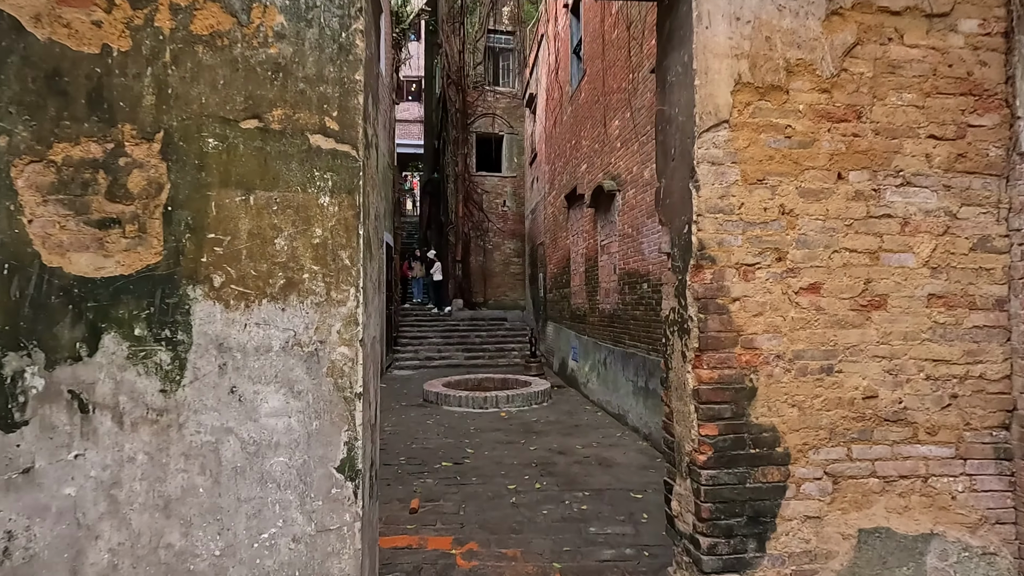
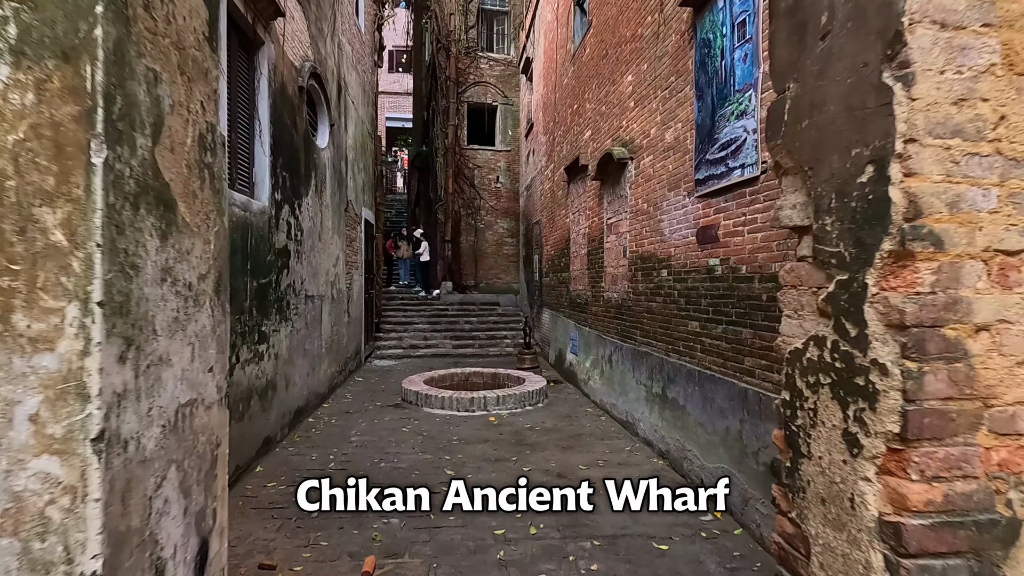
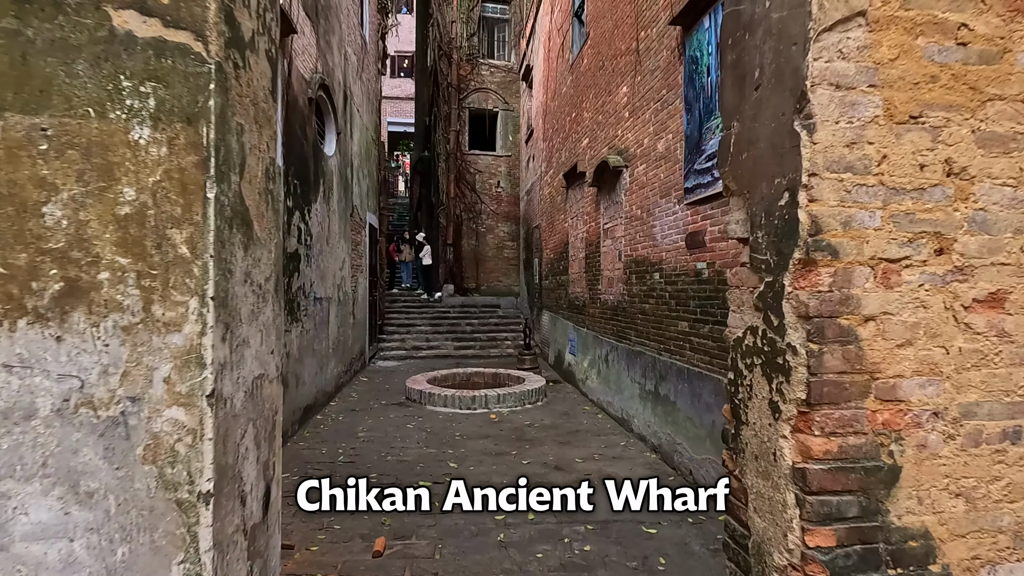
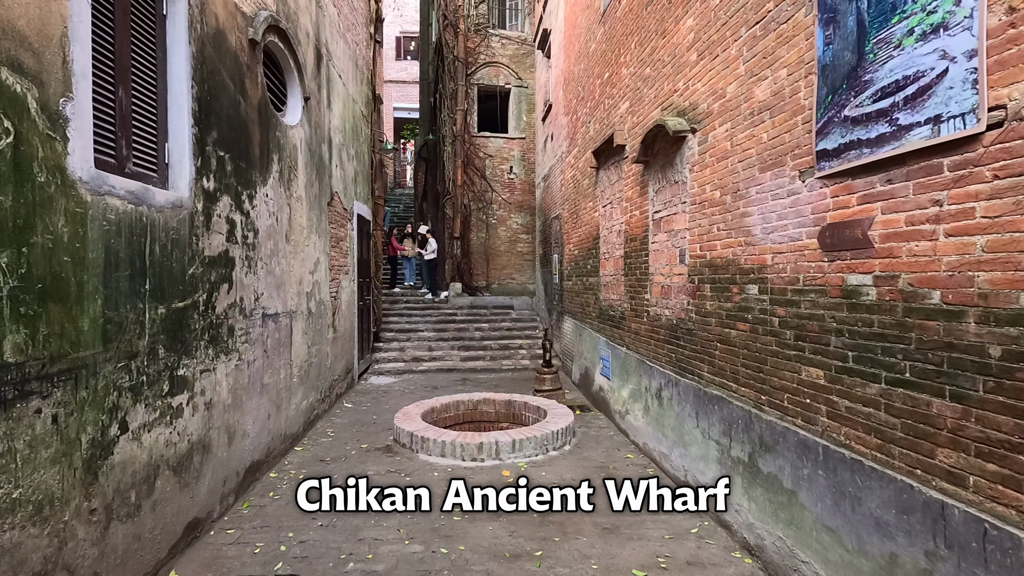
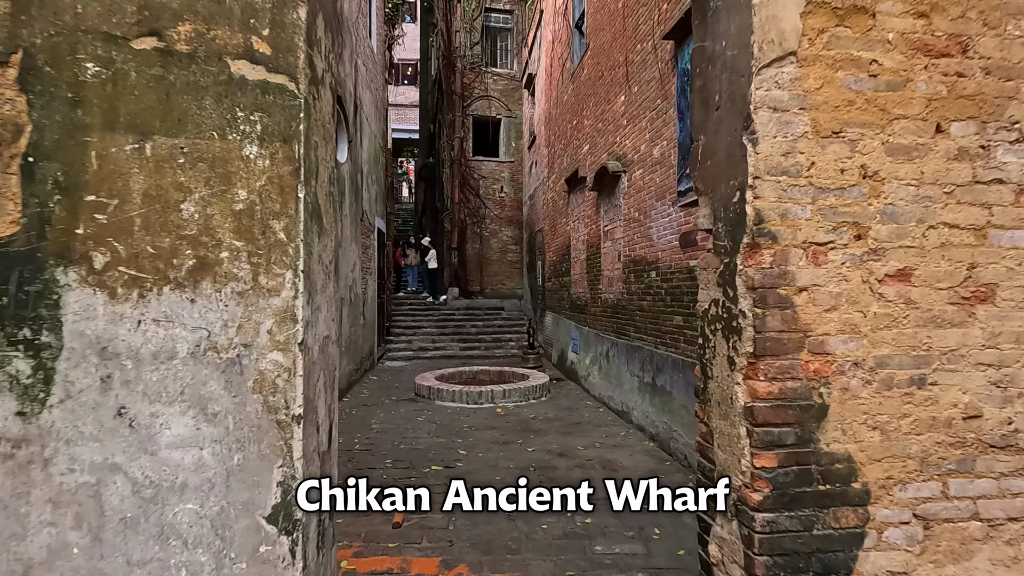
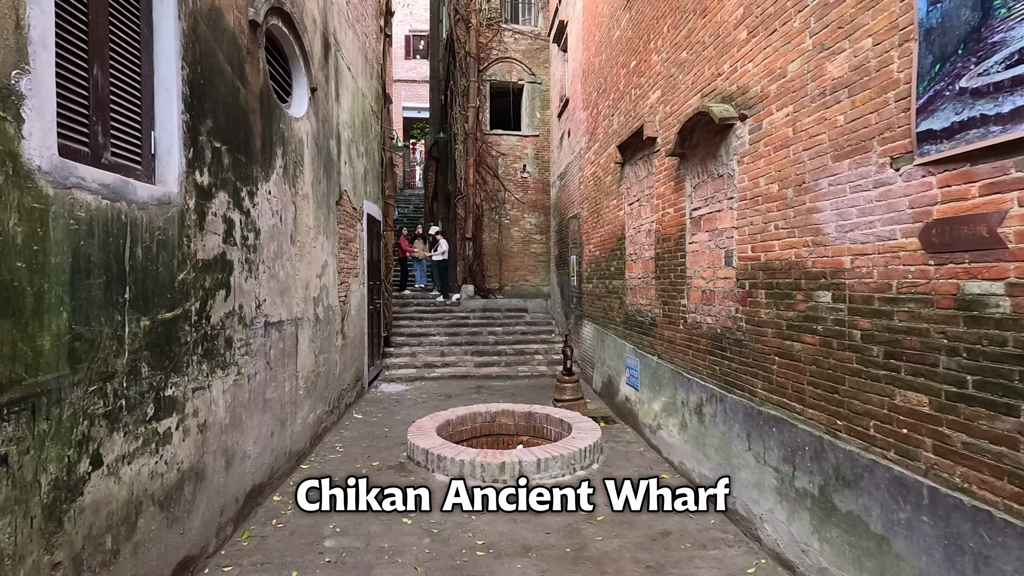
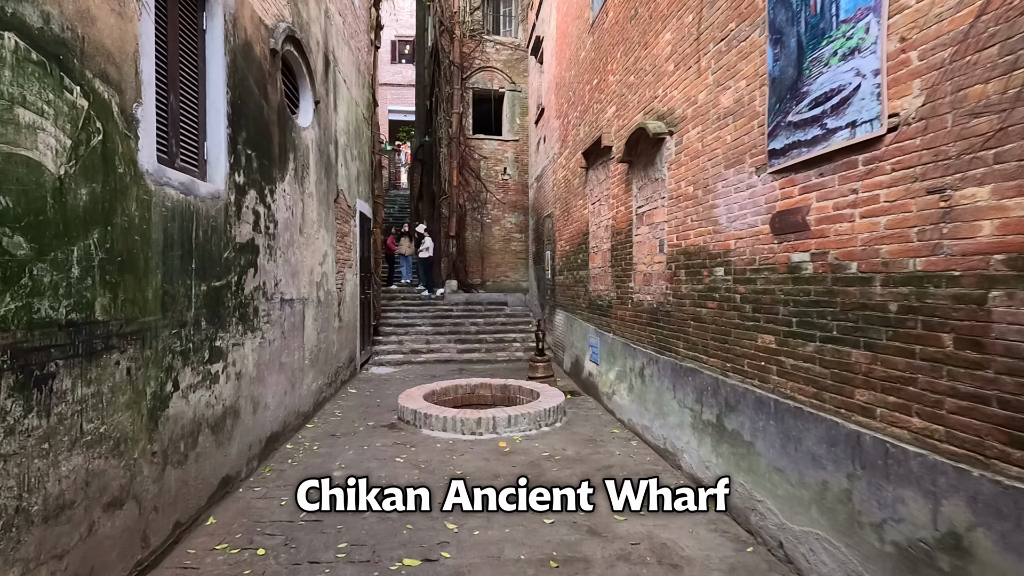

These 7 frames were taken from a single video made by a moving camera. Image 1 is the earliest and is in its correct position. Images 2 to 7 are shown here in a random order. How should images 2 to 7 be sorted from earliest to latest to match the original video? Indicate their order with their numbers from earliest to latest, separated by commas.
5, 3, 2, 7, 4, 6
